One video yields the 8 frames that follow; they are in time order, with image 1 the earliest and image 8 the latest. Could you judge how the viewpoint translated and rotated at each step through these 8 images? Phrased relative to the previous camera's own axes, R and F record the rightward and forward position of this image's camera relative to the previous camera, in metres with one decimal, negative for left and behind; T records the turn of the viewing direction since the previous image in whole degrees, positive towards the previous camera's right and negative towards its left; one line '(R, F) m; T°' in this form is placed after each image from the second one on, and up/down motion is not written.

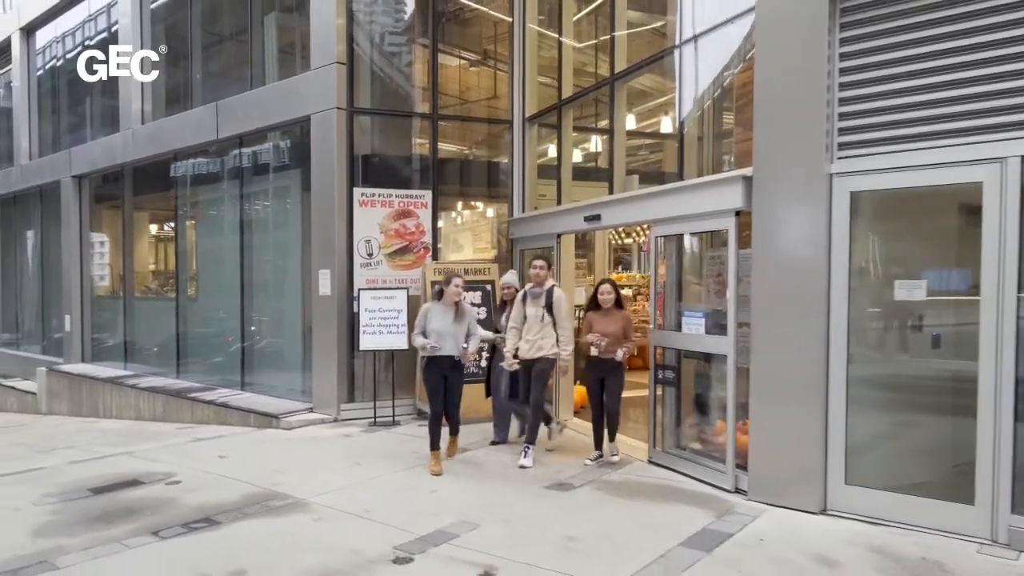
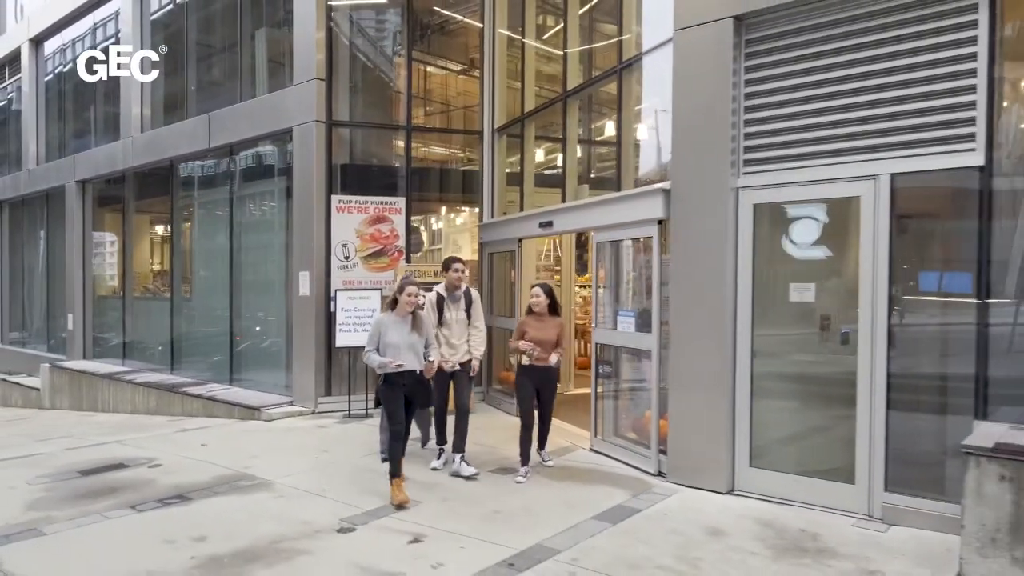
(+0.6, -0.6) m; -1°
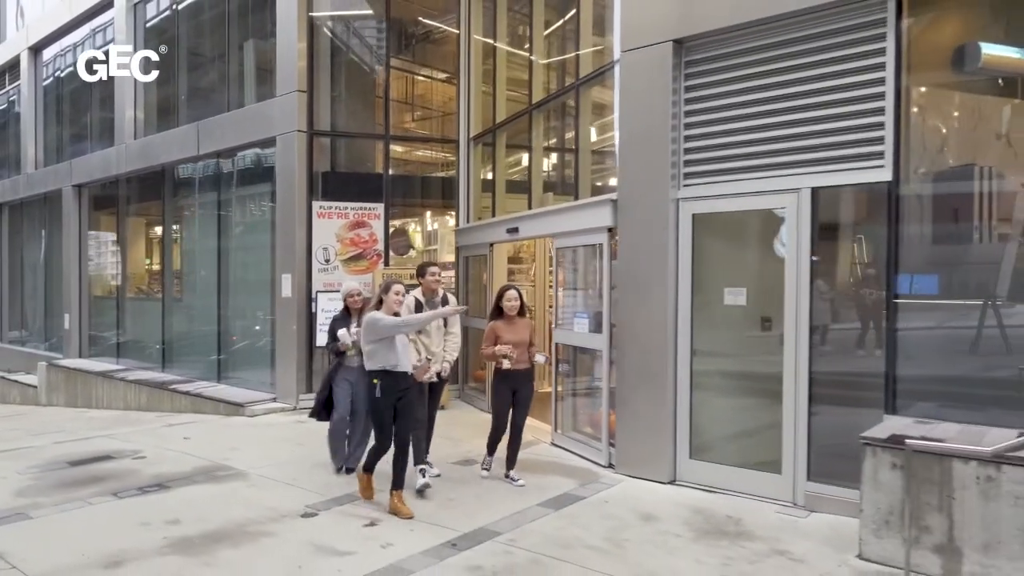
(+0.4, -0.4) m; 0°
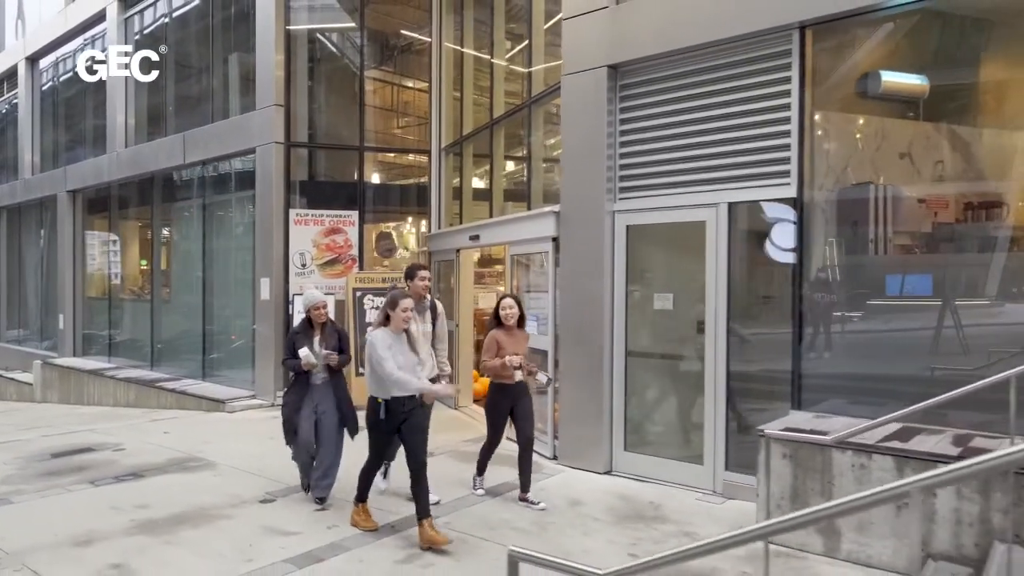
(+0.5, -0.5) m; 0°
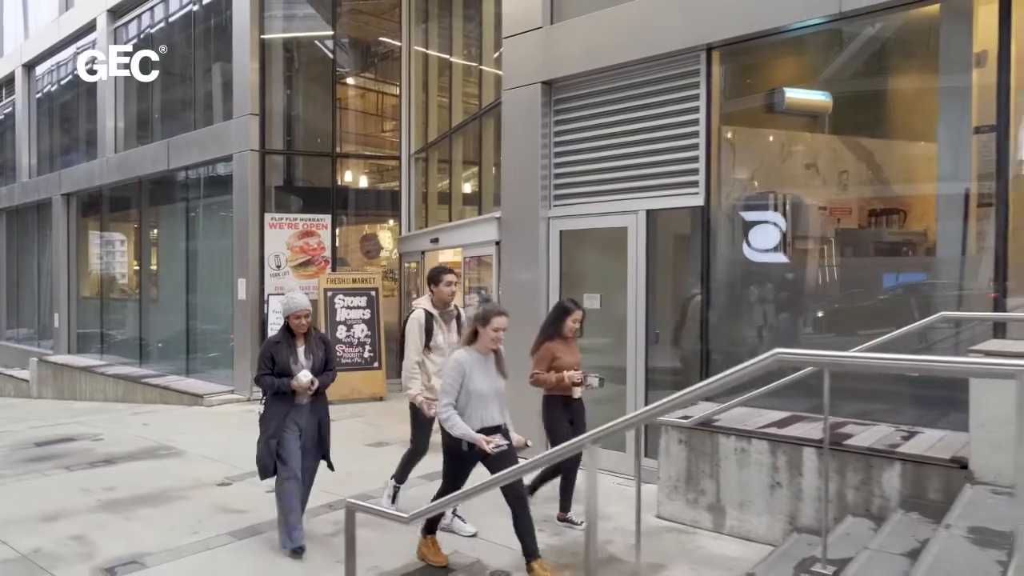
(+0.7, -0.5) m; 0°
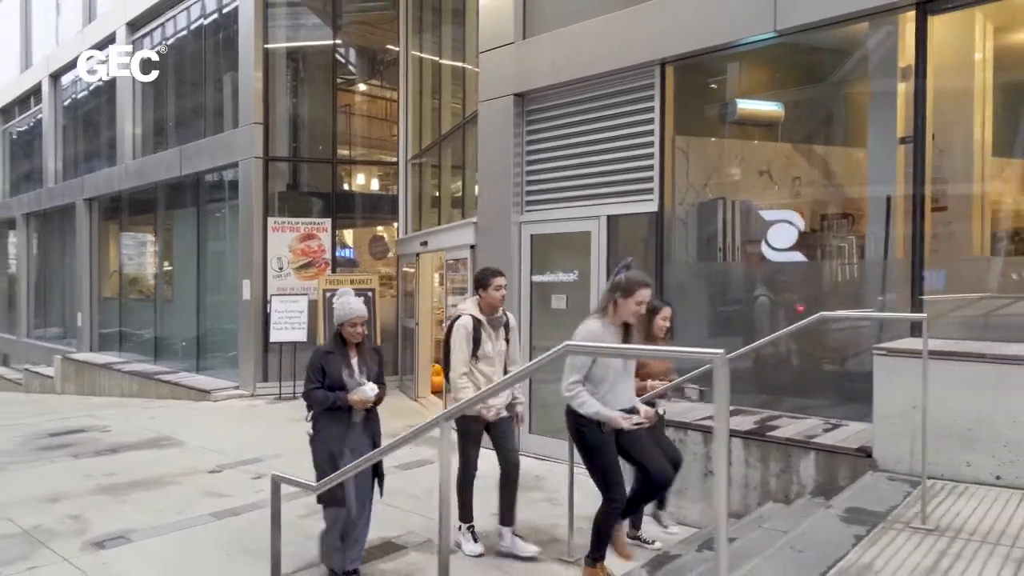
(+0.6, -0.4) m; -2°
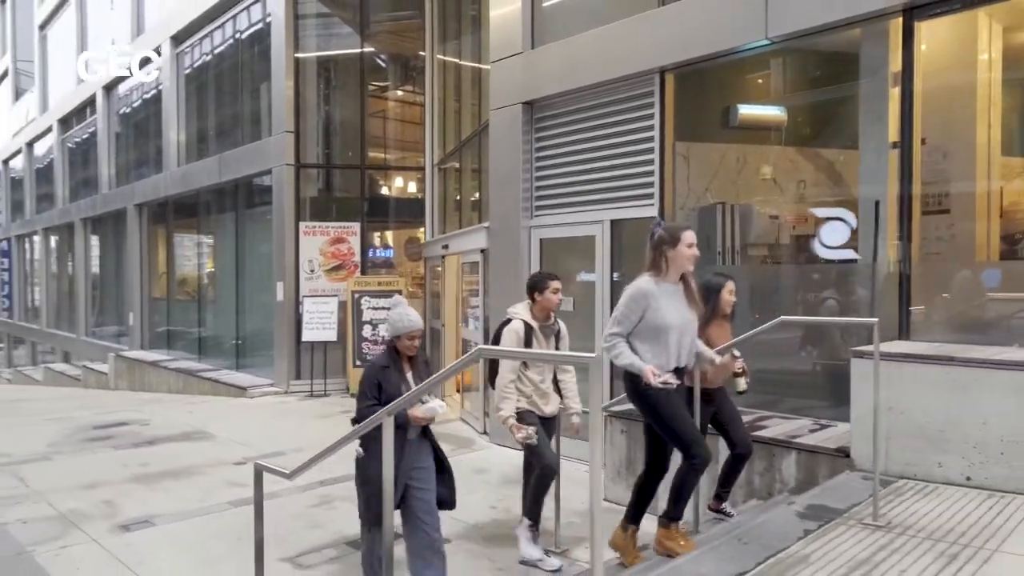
(+0.4, -0.2) m; -4°
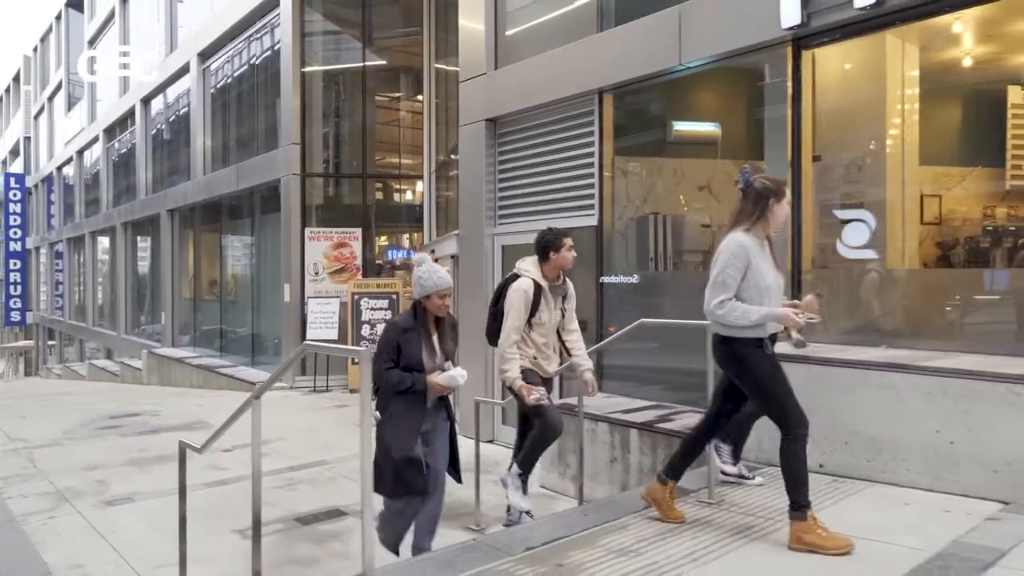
(+0.9, -0.6) m; -3°
